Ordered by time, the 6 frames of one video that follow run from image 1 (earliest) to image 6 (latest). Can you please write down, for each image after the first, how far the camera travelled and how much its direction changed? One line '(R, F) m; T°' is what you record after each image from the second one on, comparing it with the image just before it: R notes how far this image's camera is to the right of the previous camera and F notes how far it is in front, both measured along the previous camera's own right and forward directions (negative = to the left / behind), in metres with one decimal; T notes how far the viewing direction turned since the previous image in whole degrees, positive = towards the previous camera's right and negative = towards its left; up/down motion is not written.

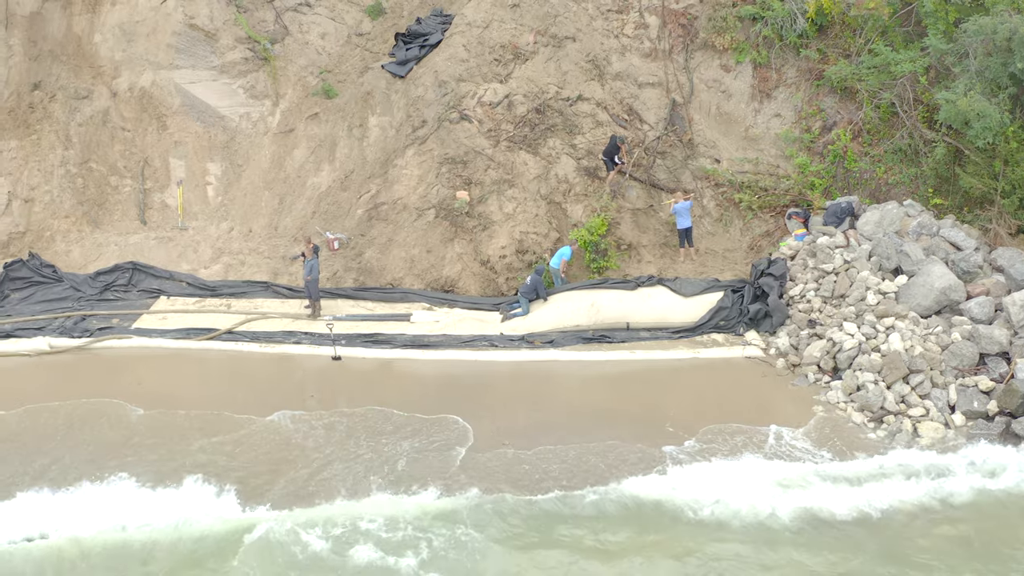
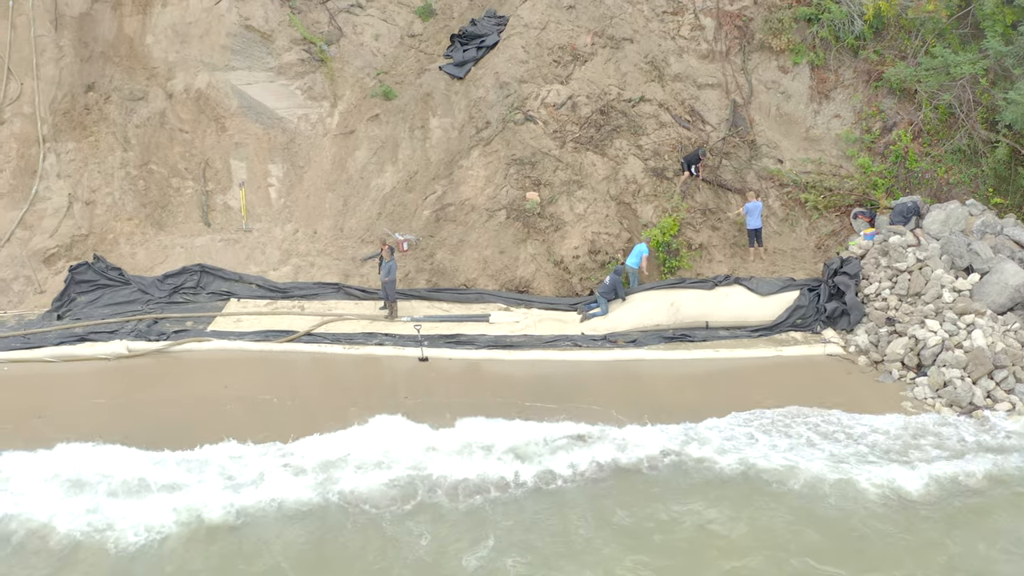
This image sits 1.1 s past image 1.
(-0.9, 0.0) m; +2°
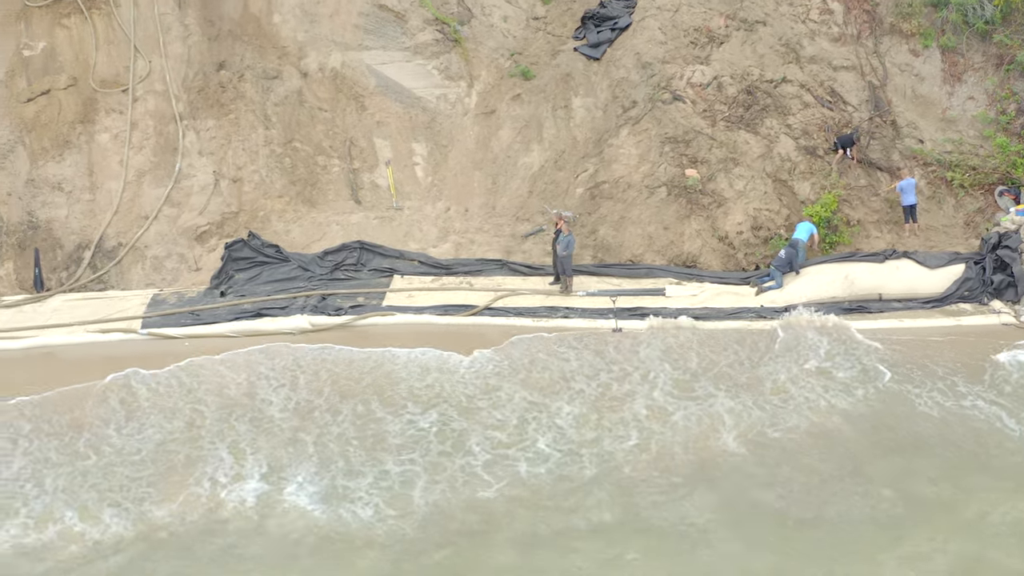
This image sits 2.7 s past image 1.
(-2.0, 0.0) m; +4°
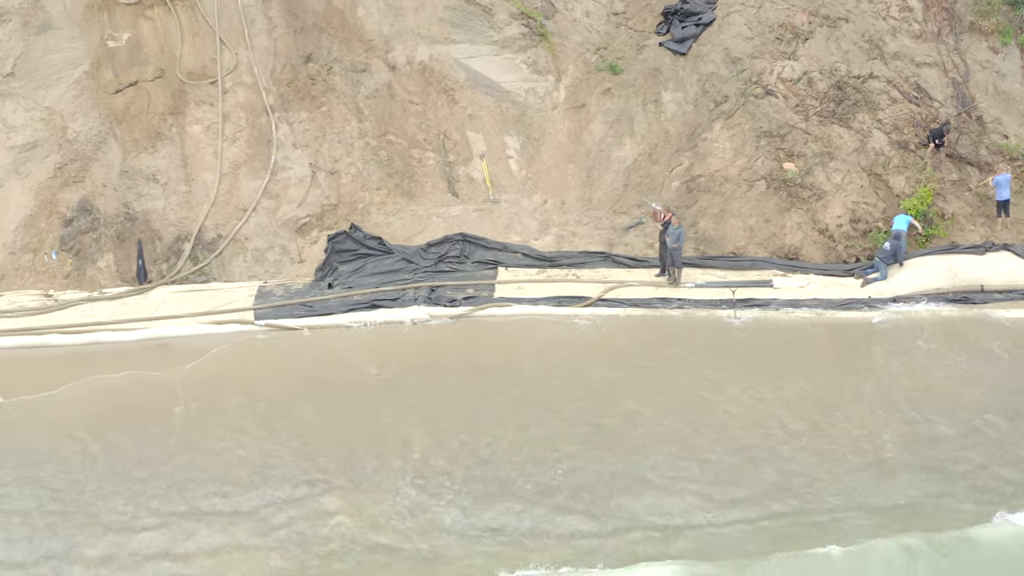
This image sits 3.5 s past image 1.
(-1.2, 0.0) m; +2°
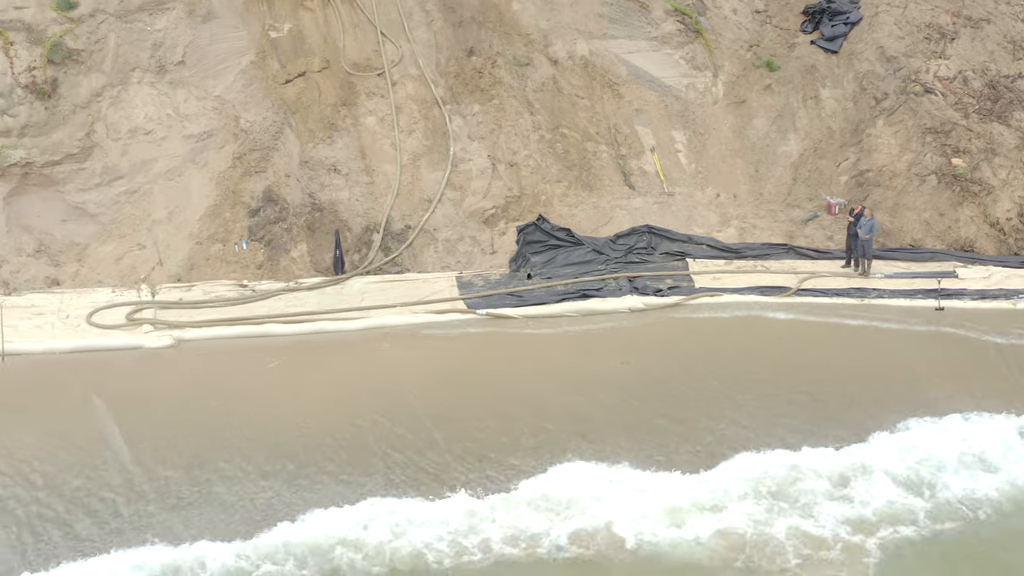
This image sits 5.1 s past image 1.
(-2.2, 0.0) m; +4°
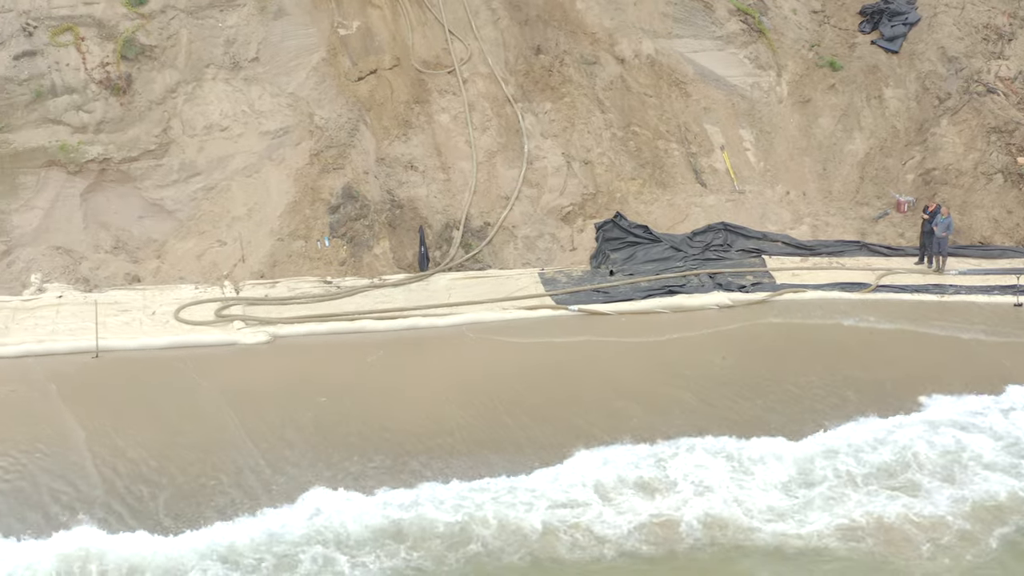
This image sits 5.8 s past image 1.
(-0.9, 0.0) m; +2°
